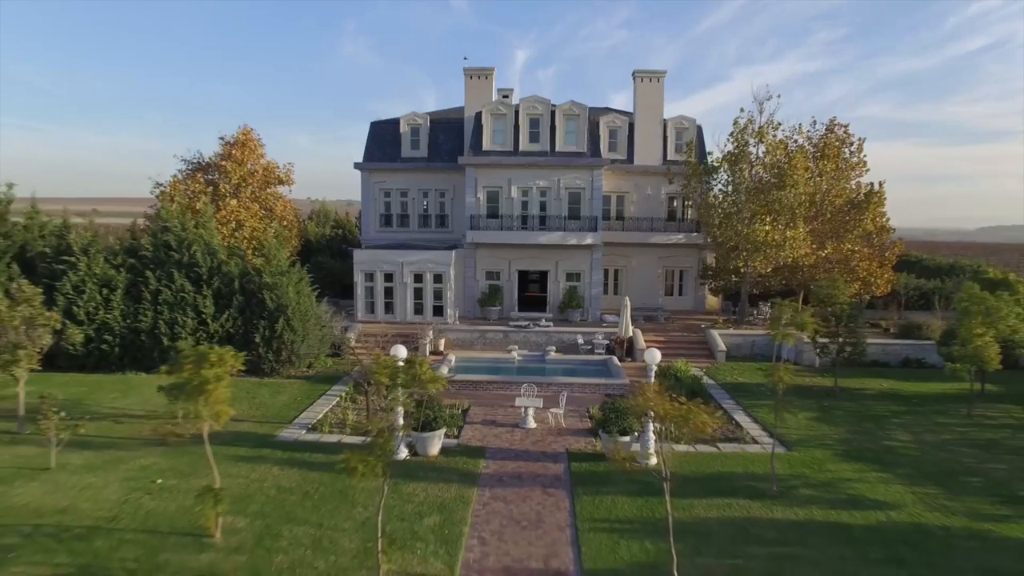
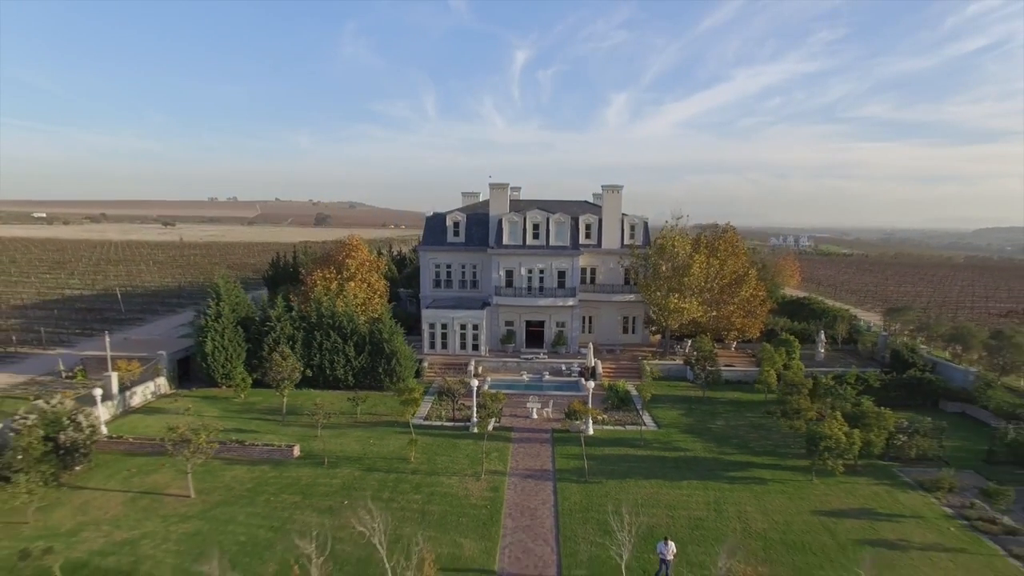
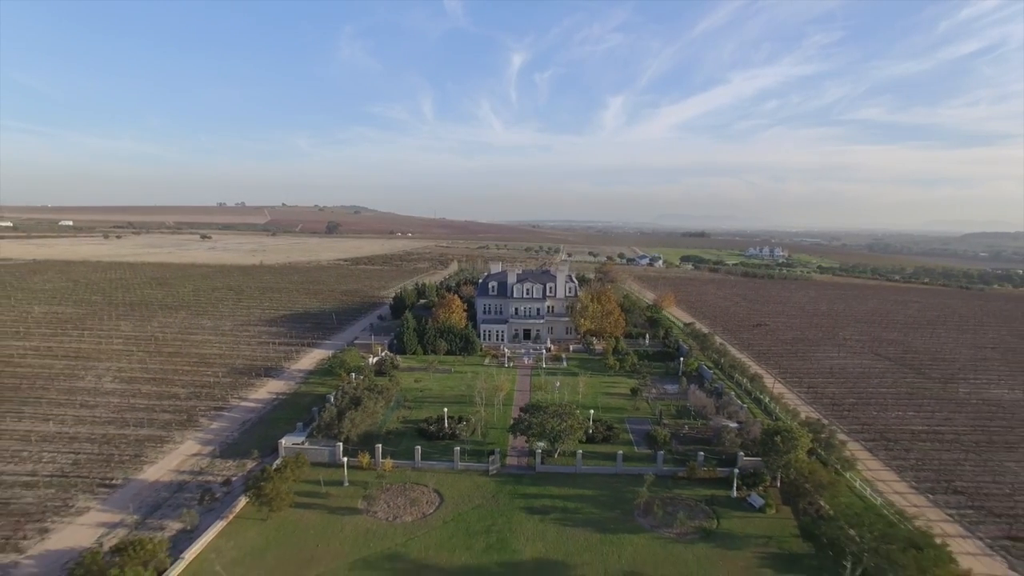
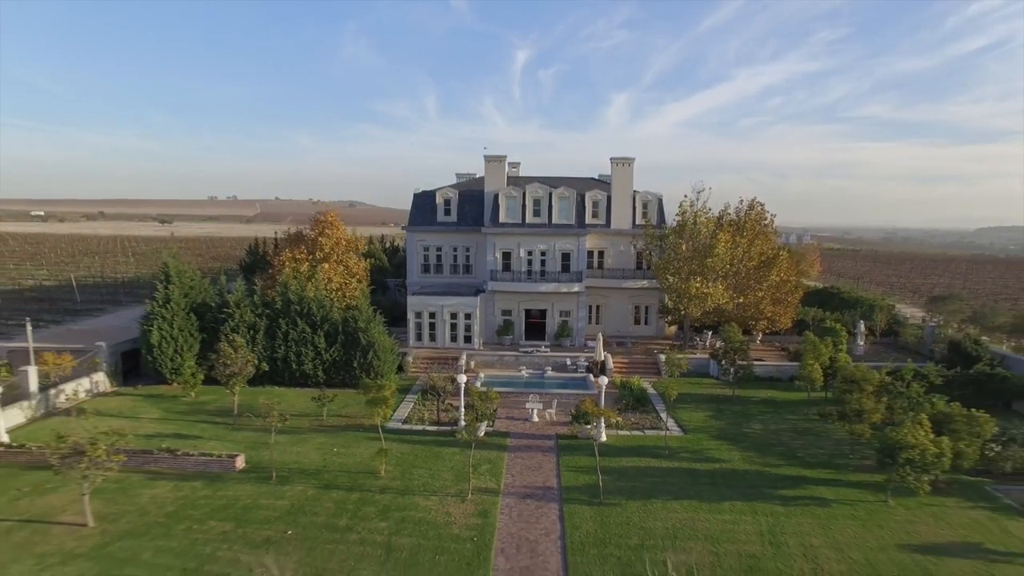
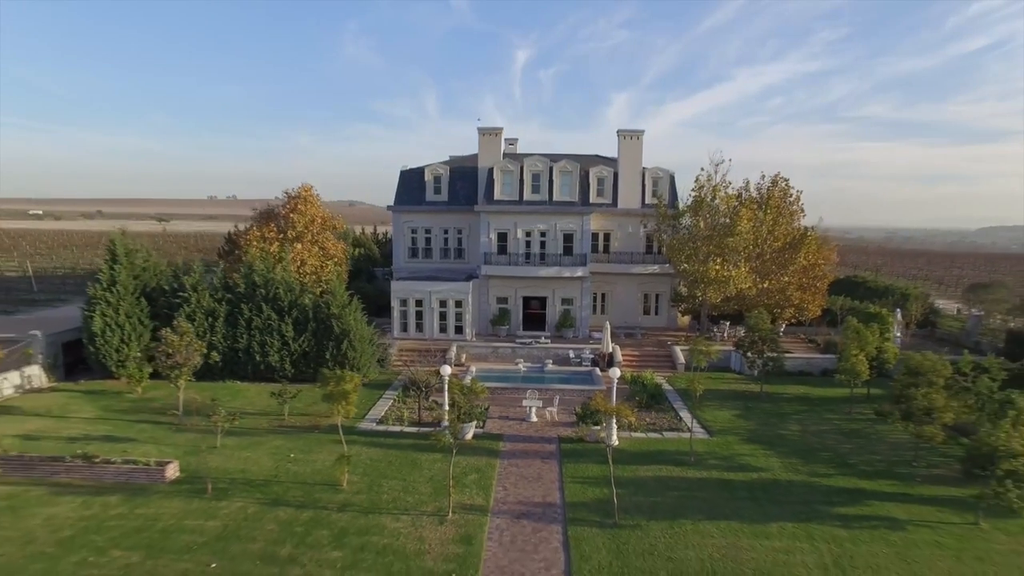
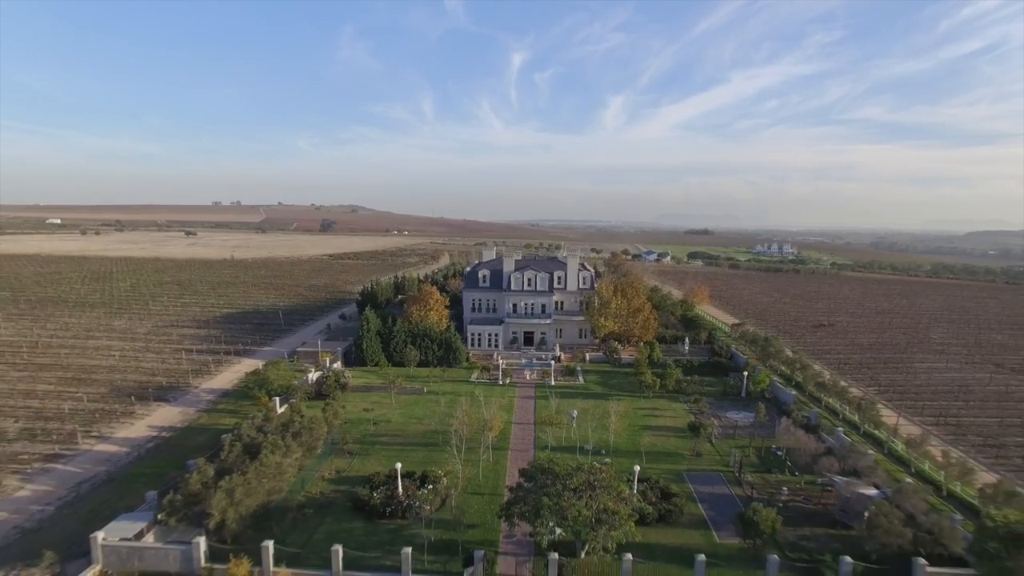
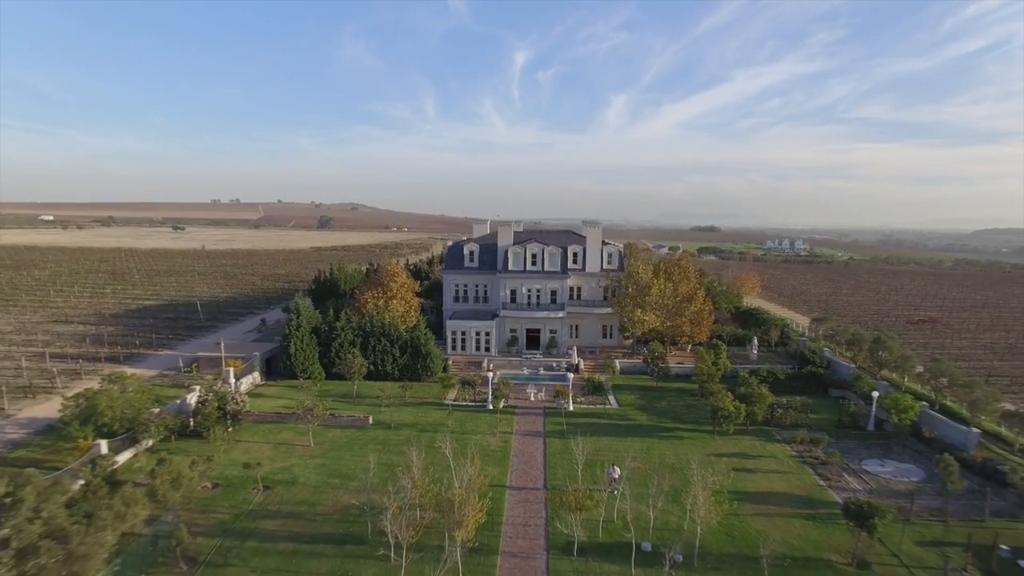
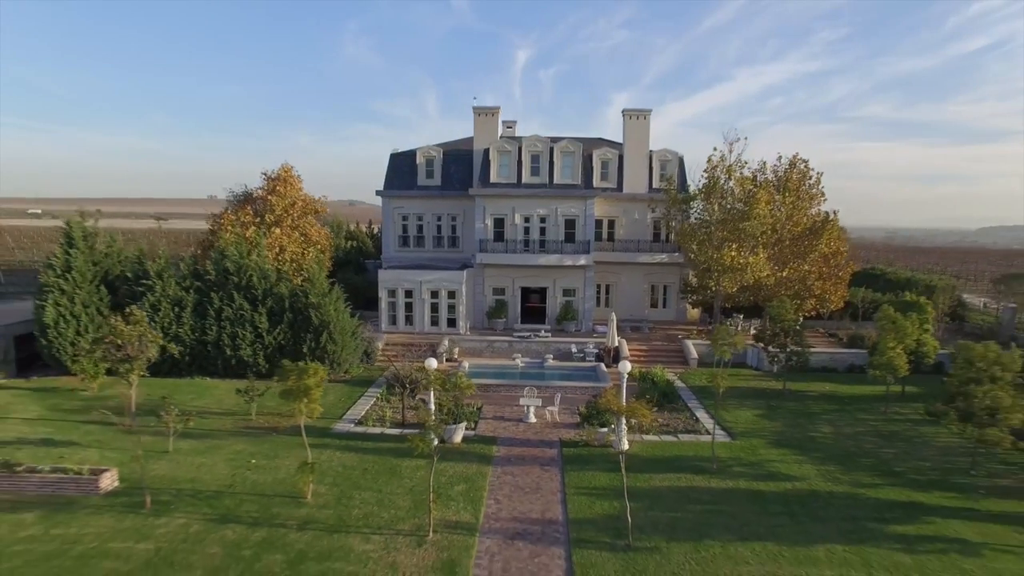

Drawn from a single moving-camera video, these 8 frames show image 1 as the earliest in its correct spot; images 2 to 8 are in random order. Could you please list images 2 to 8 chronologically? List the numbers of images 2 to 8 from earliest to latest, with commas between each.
8, 5, 4, 2, 7, 6, 3
